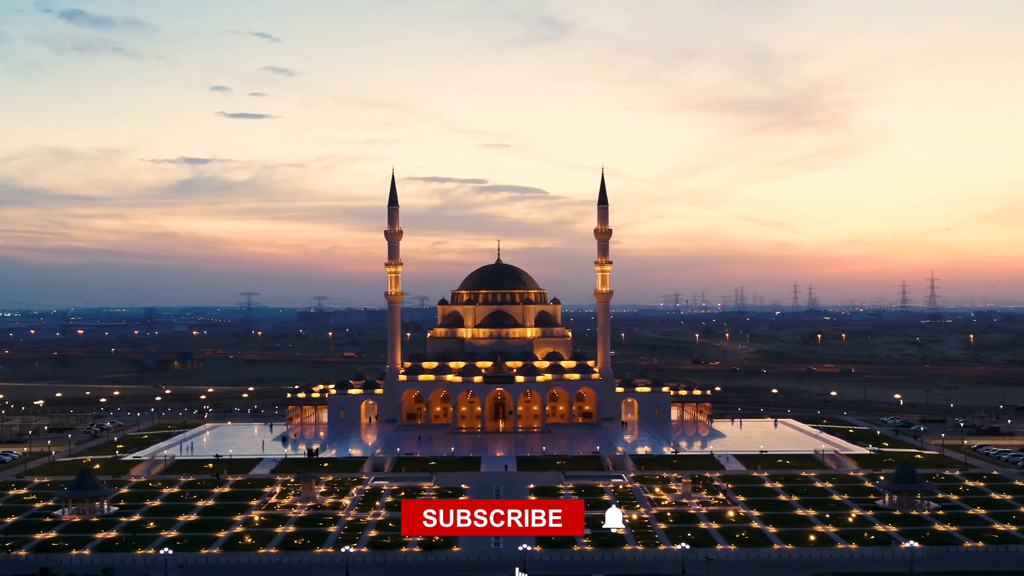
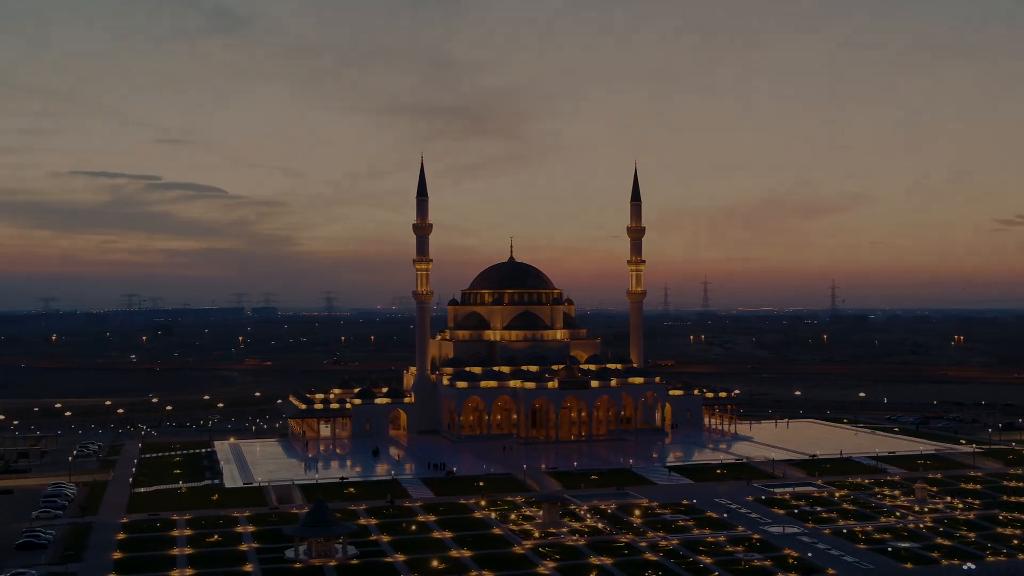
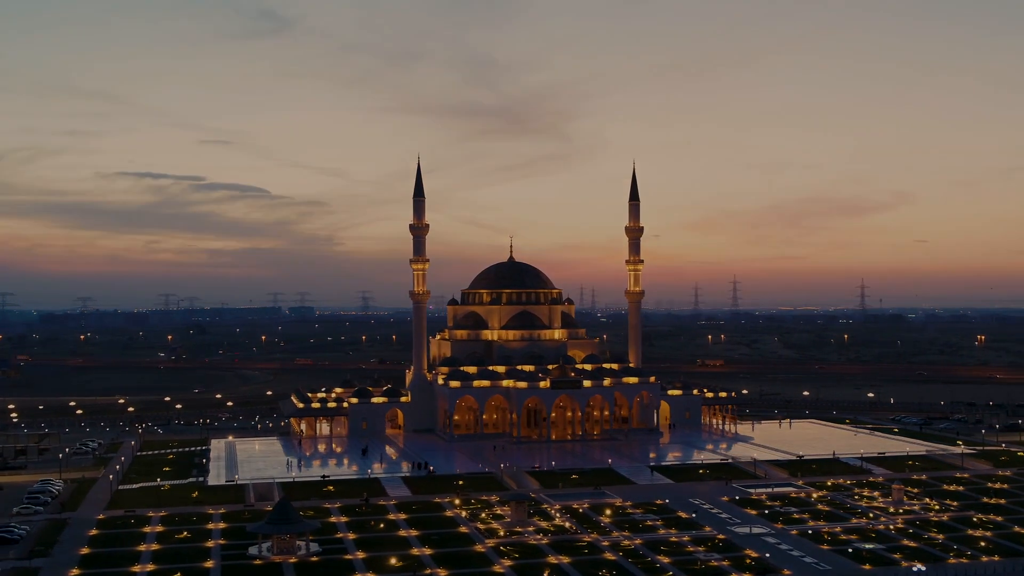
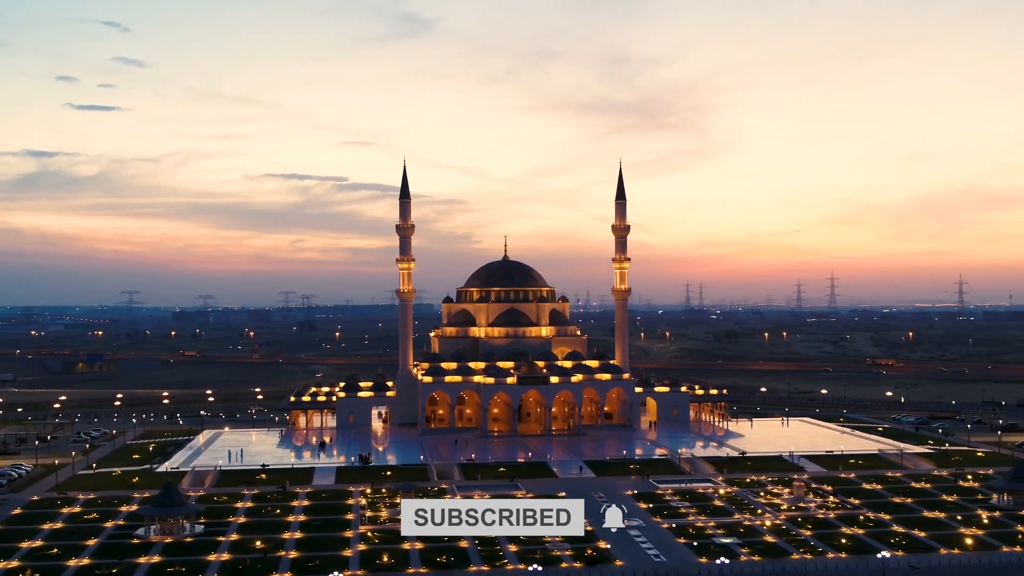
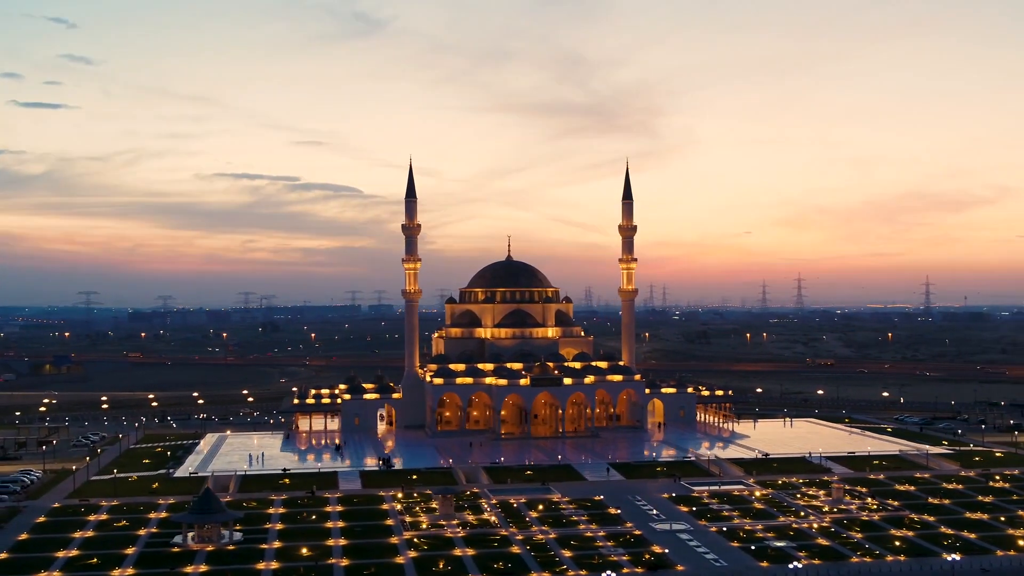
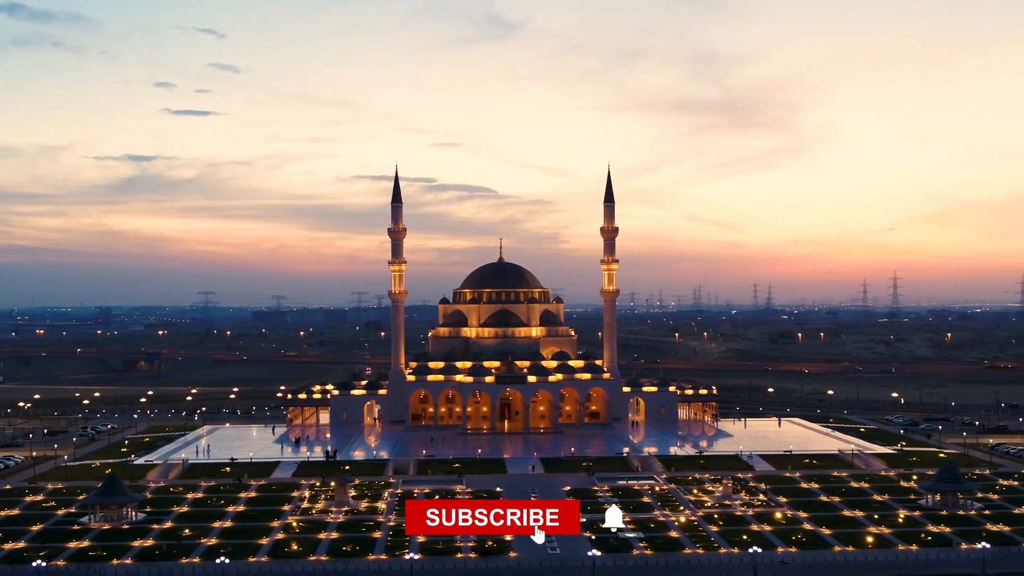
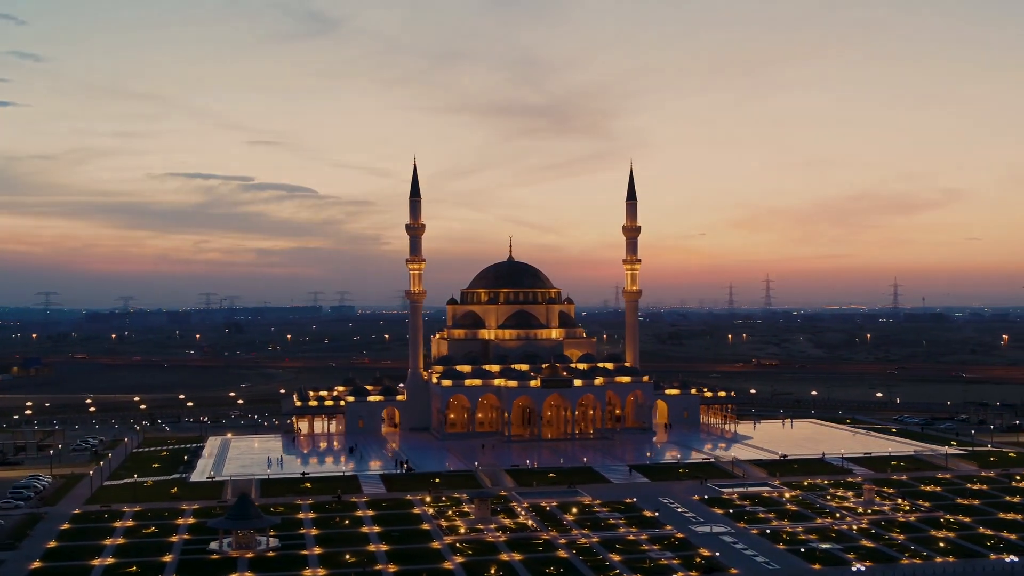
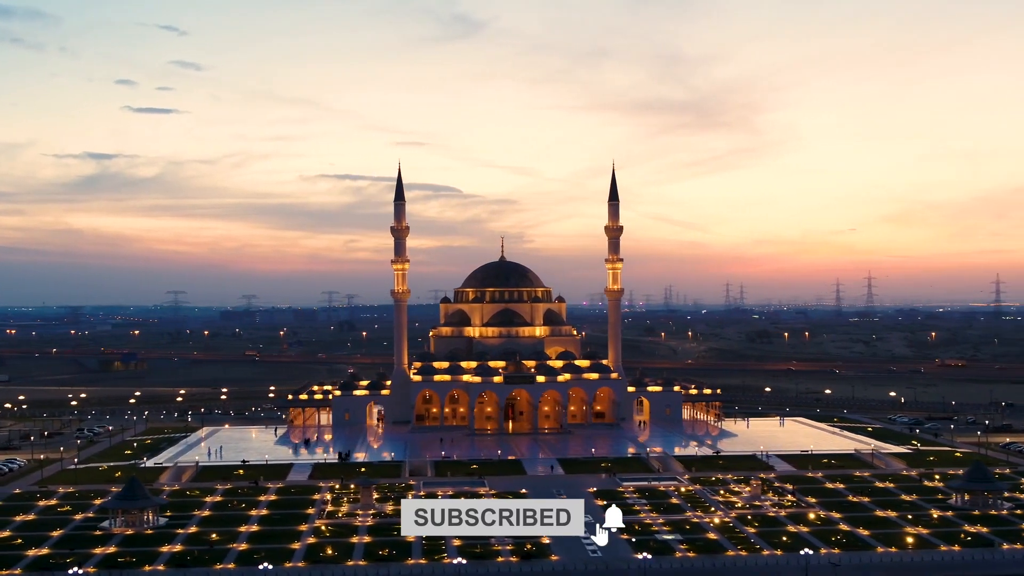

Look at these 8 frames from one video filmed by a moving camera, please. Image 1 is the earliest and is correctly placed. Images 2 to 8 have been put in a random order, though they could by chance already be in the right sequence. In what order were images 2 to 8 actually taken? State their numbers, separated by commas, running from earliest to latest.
6, 8, 4, 5, 7, 3, 2
